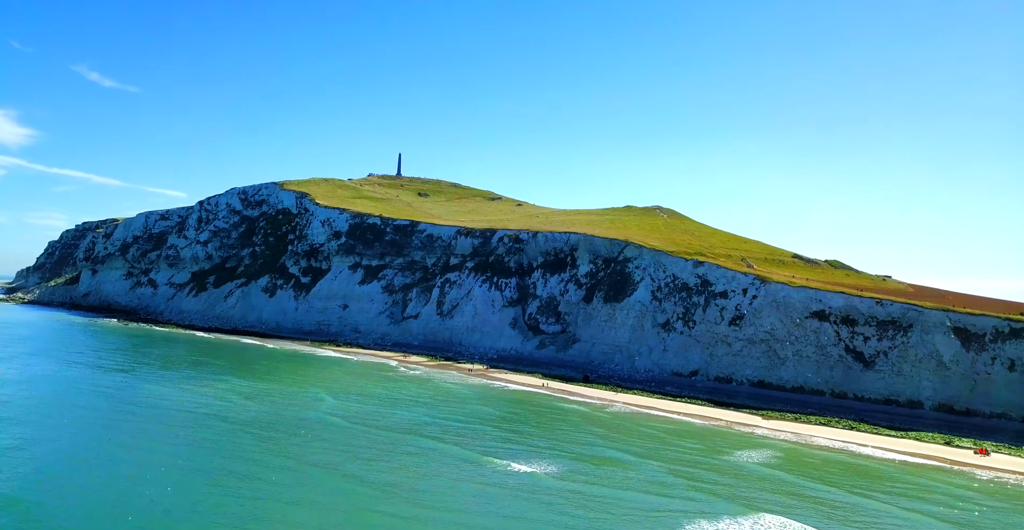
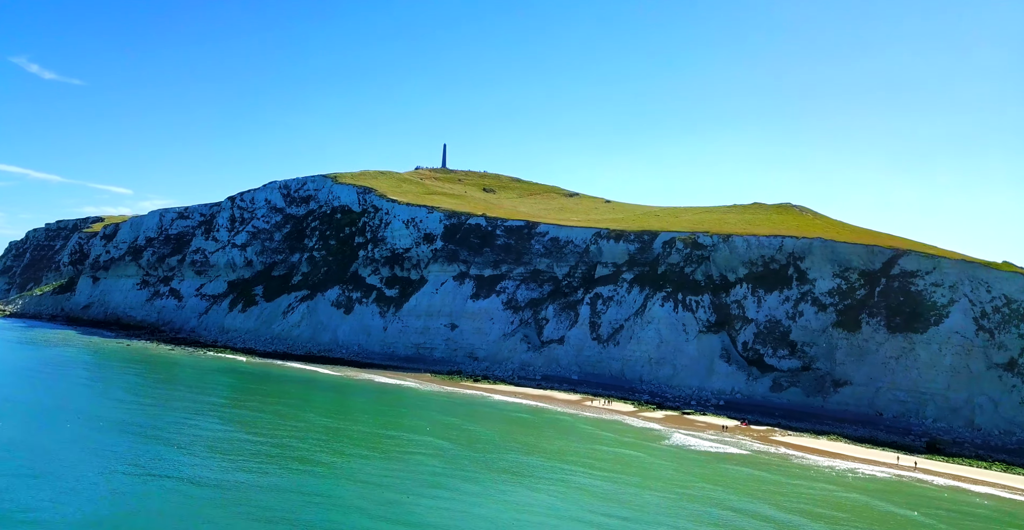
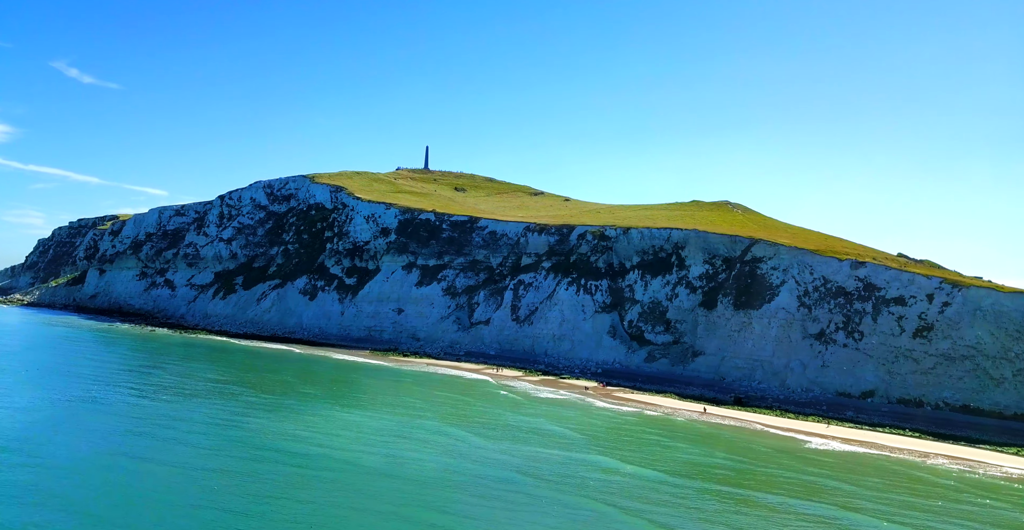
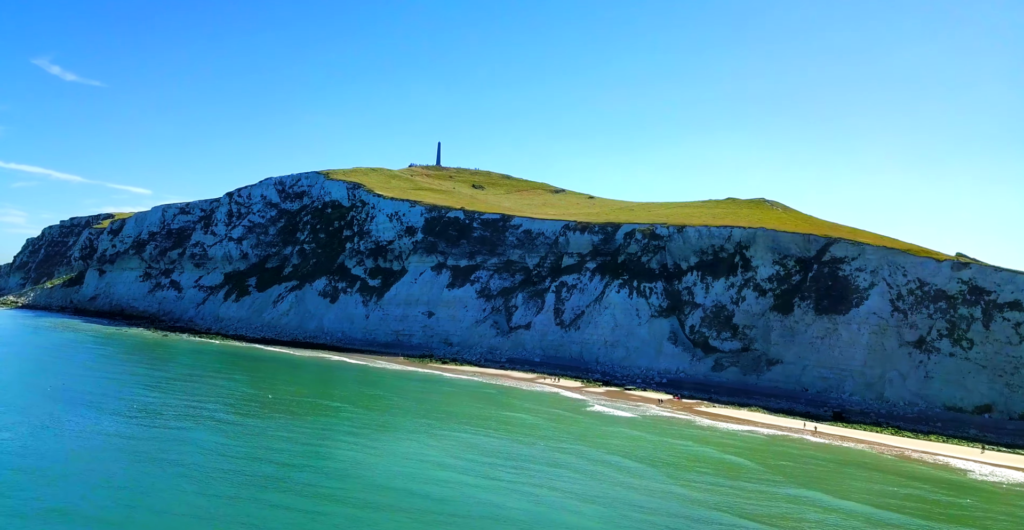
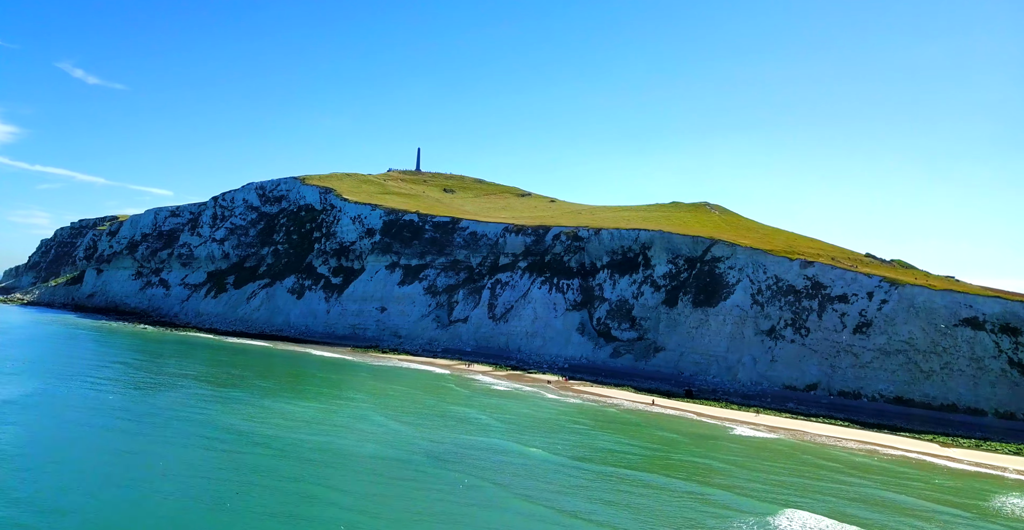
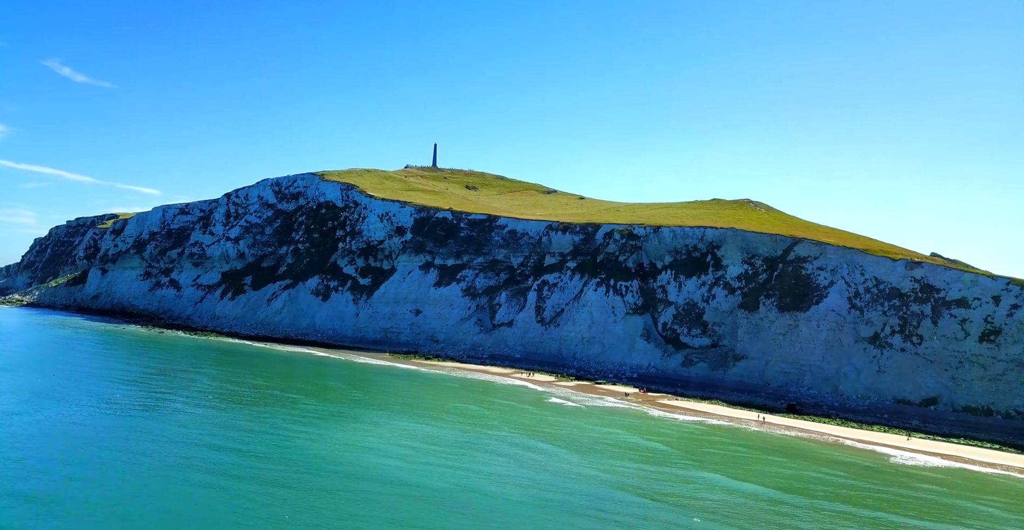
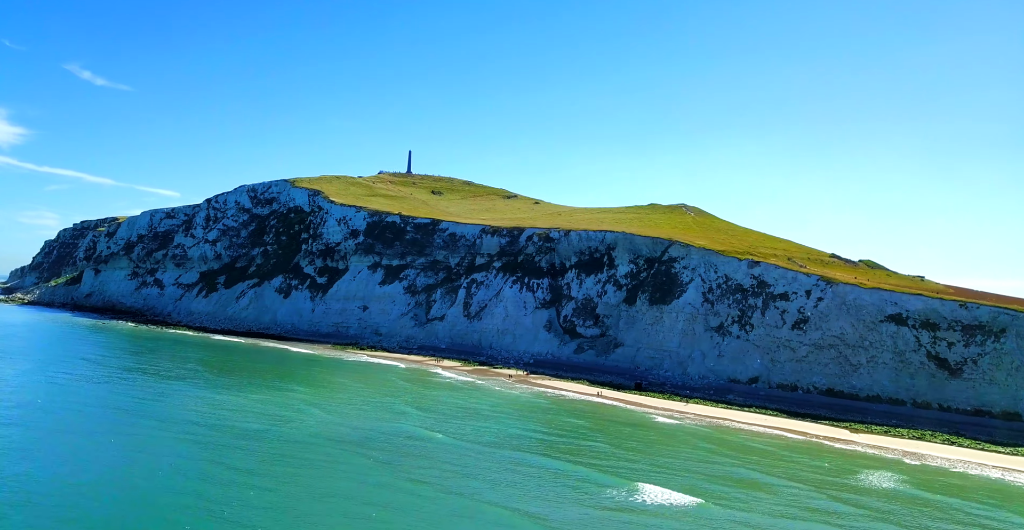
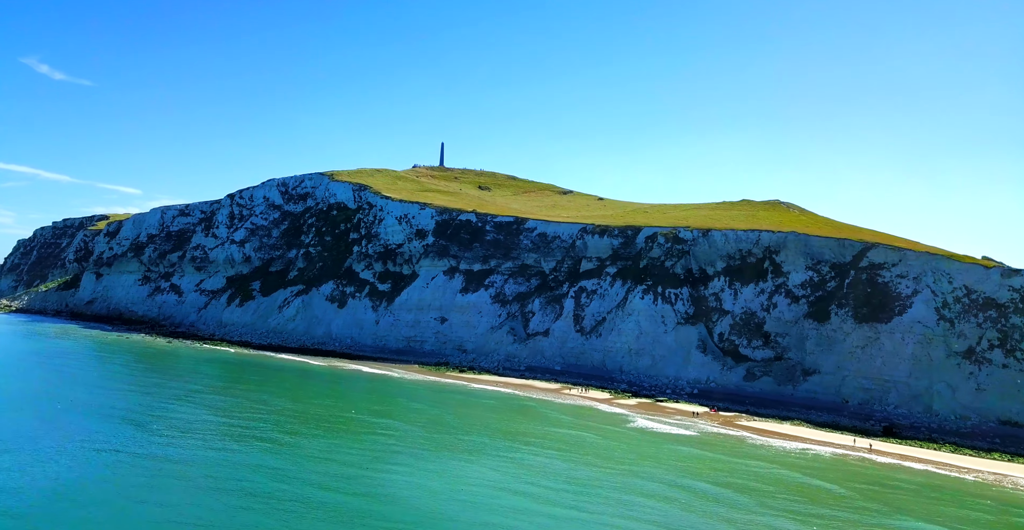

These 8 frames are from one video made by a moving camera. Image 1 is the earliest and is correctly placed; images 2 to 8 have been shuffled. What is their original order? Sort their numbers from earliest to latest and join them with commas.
7, 5, 3, 6, 4, 8, 2
